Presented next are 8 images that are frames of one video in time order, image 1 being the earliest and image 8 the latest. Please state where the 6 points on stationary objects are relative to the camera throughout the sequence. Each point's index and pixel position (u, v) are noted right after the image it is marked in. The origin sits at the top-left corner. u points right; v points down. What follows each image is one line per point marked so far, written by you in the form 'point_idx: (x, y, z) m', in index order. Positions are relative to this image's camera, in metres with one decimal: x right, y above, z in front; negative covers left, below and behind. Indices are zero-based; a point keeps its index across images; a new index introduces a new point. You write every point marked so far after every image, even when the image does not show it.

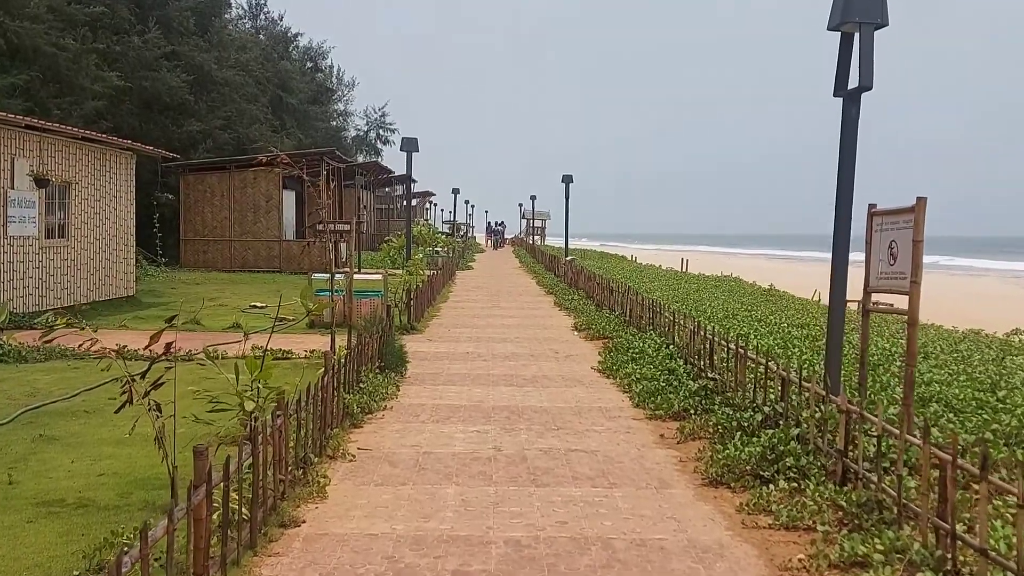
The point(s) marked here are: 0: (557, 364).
0: (+0.5, -0.9, +10.8) m
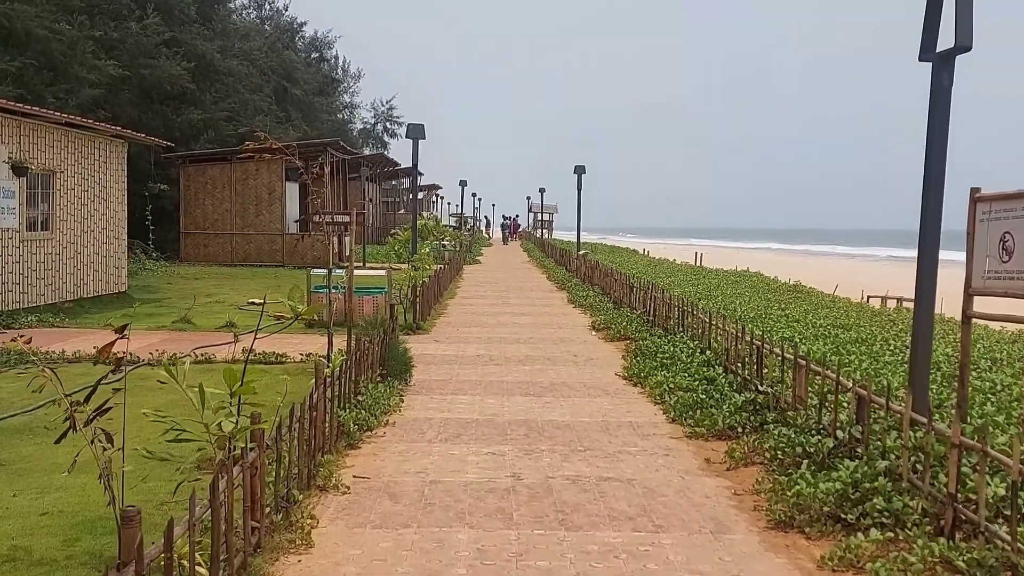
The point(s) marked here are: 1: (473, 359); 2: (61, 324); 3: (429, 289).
0: (+0.7, -0.9, +9.9) m
1: (-0.4, -0.8, +10.7) m
2: (-6.2, -0.5, +12.4) m
3: (-1.3, 0.0, +14.5) m
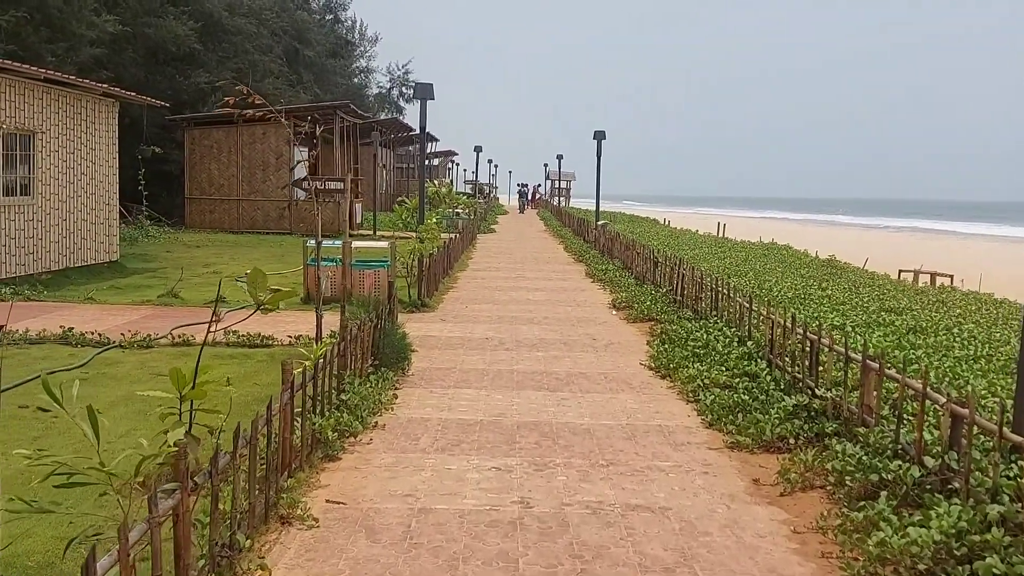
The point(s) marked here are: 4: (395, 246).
0: (+0.8, -0.7, +8.8) m
1: (-0.3, -0.6, +9.7) m
2: (-6.0, -0.1, +11.5) m
3: (-1.1, +0.4, +13.5) m
4: (-1.6, +0.6, +12.3) m
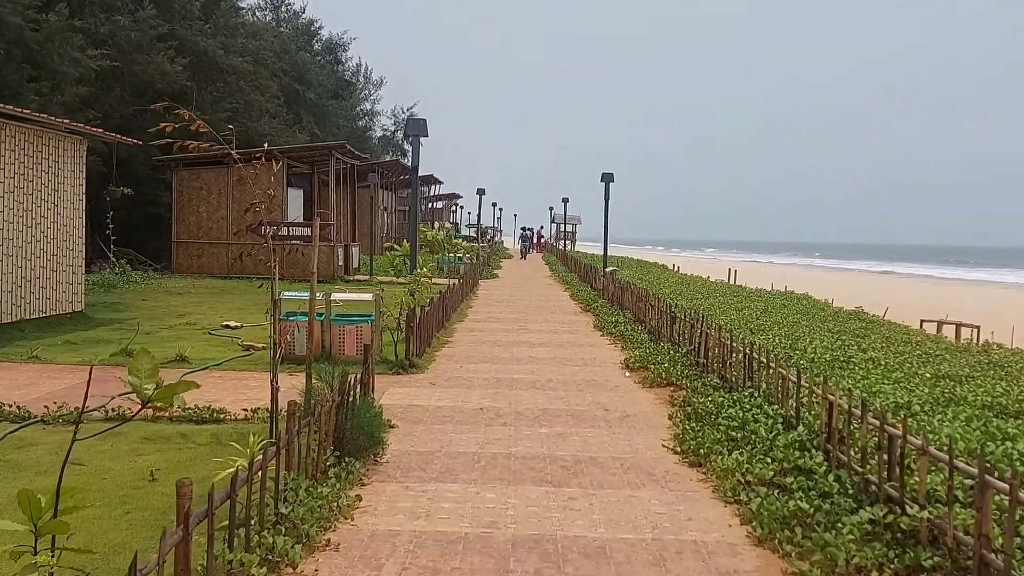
0: (+0.8, -1.2, +7.5) m
1: (-0.3, -1.1, +8.3) m
2: (-6.0, -0.8, +10.2) m
3: (-1.1, -0.4, +12.1) m
4: (-1.6, -0.1, +11.0) m
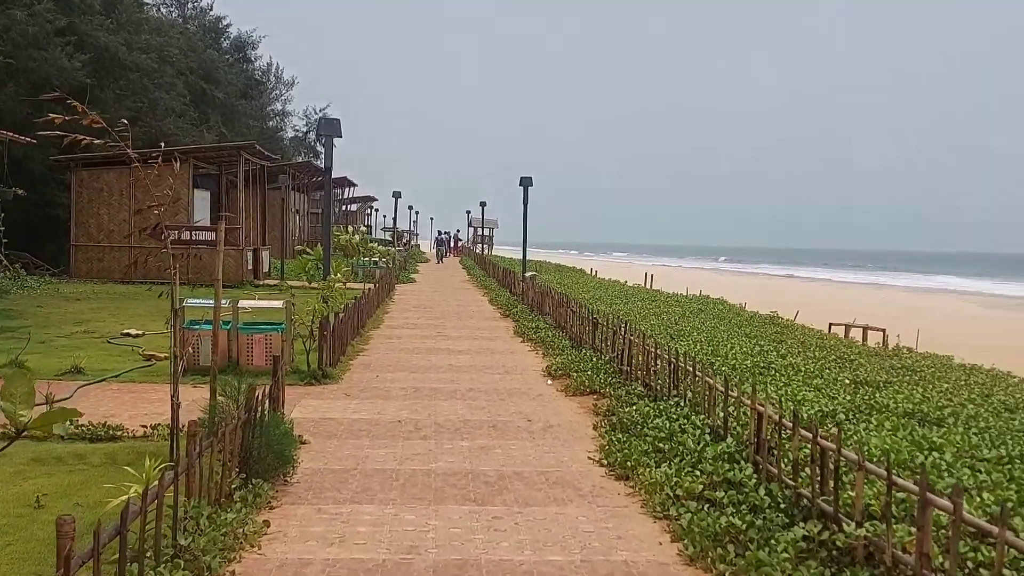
0: (+0.2, -1.3, +7.2) m
1: (-1.0, -1.2, +8.0) m
2: (-6.9, -0.8, +9.3) m
3: (-2.2, -0.5, +11.7) m
4: (-2.5, -0.2, +10.5) m
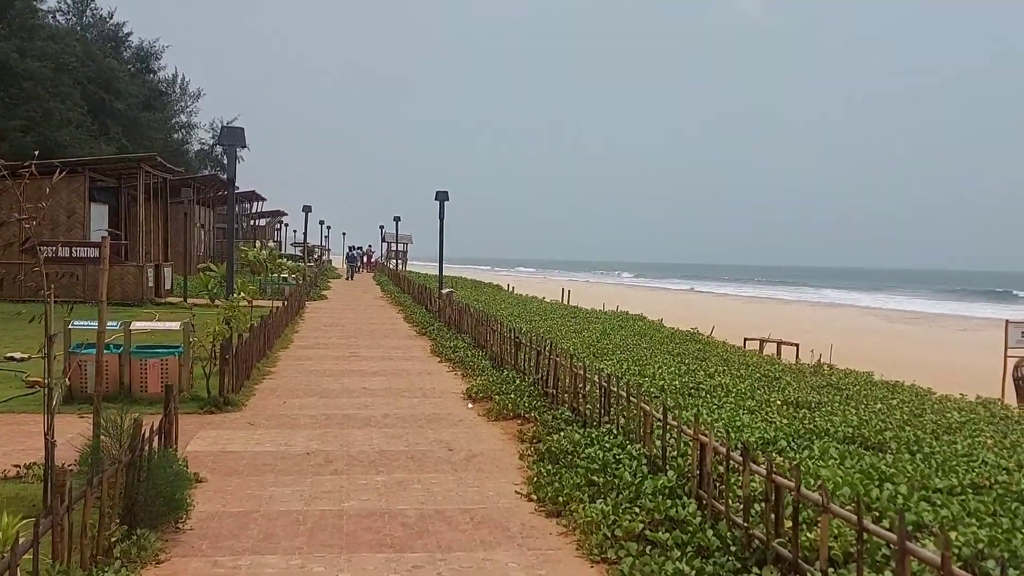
0: (-0.4, -1.4, +6.7) m
1: (-1.7, -1.4, +7.3) m
2: (-7.6, -1.0, +8.1) m
3: (-3.2, -0.7, +10.9) m
4: (-3.4, -0.4, +9.7) m
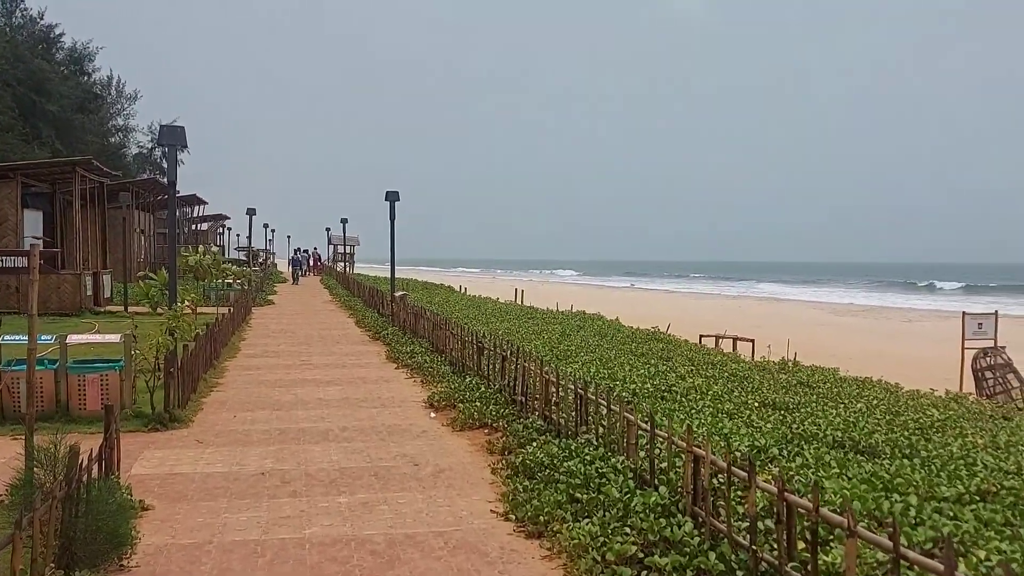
0: (-0.6, -1.4, +6.2) m
1: (-1.9, -1.4, +6.8) m
2: (-7.9, -1.2, +7.2) m
3: (-3.6, -0.8, +10.3) m
4: (-3.8, -0.5, +9.1) m
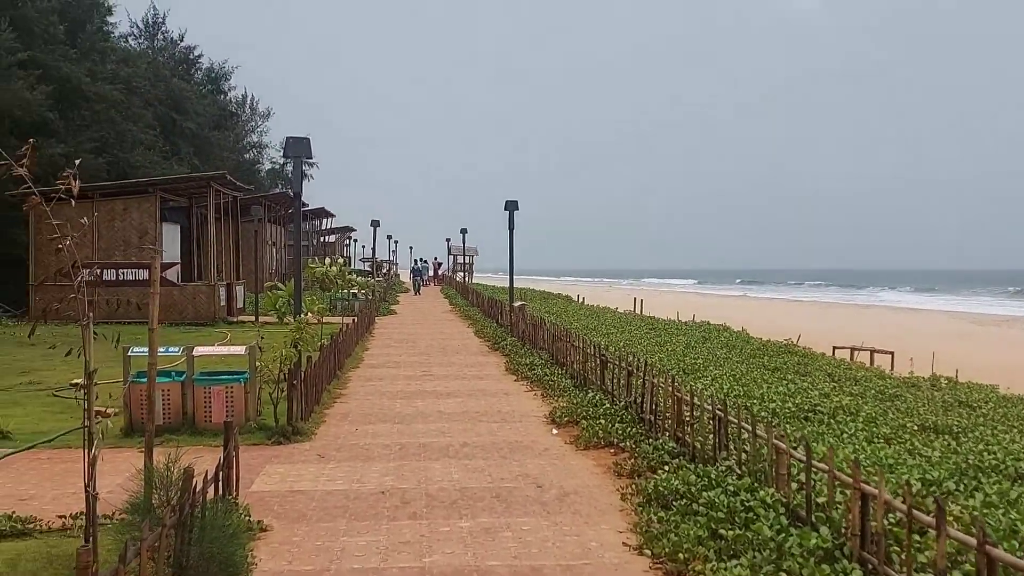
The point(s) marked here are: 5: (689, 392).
0: (+0.2, -1.5, +5.8) m
1: (-1.0, -1.5, +6.5) m
2: (-6.8, -1.3, +7.8) m
3: (-2.2, -0.9, +10.3) m
4: (-2.5, -0.6, +9.0) m
5: (+1.4, -0.8, +7.1) m
